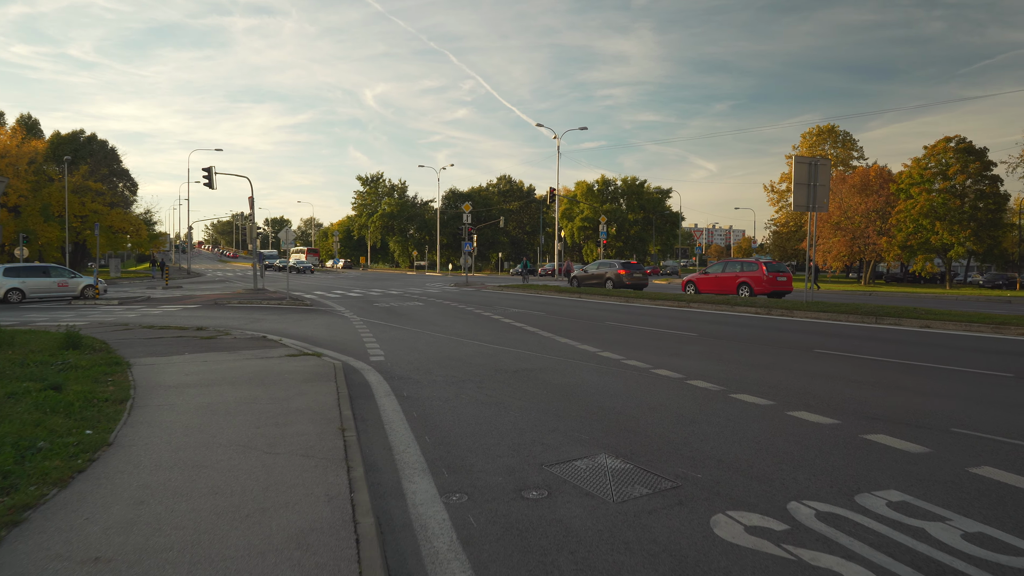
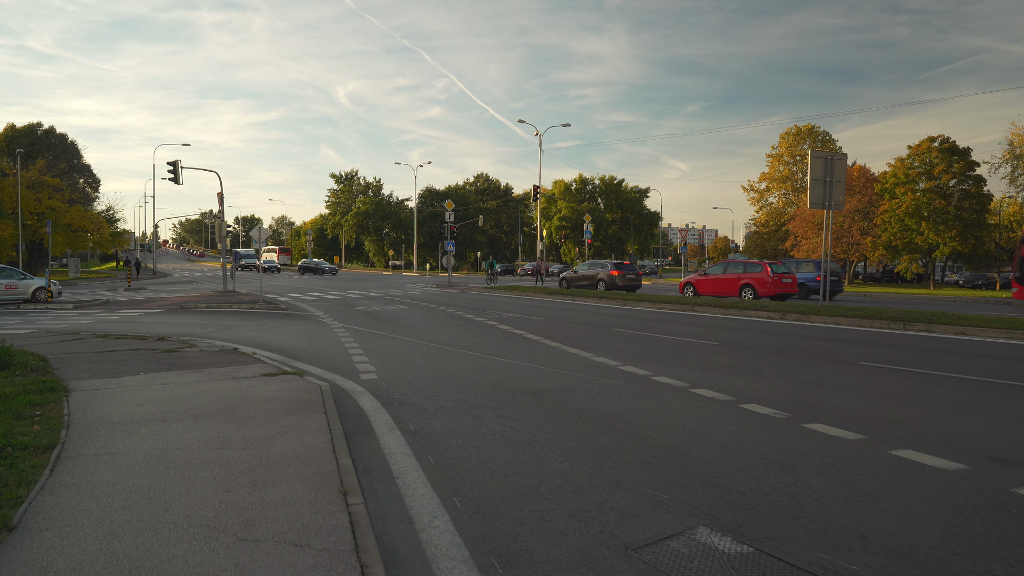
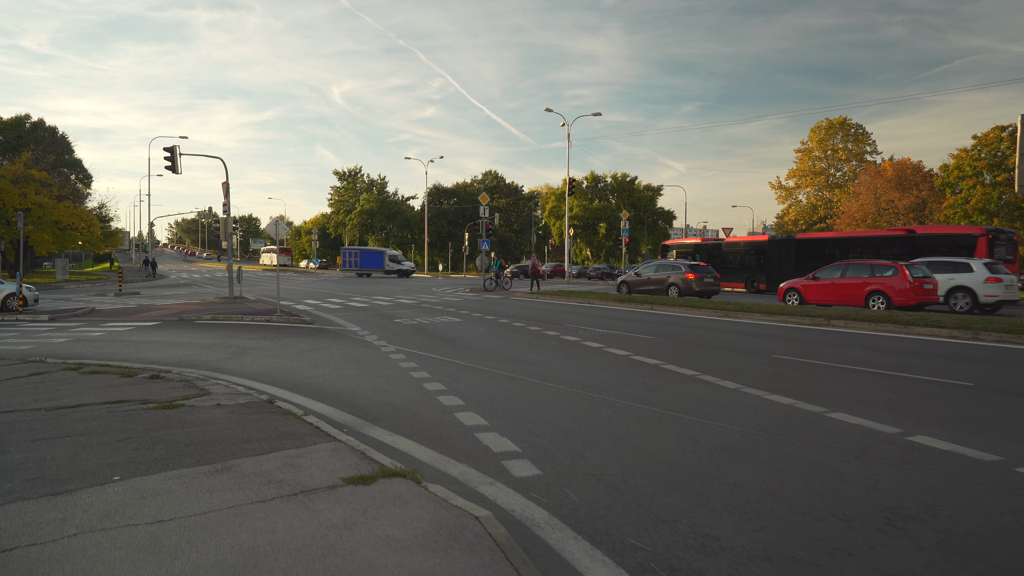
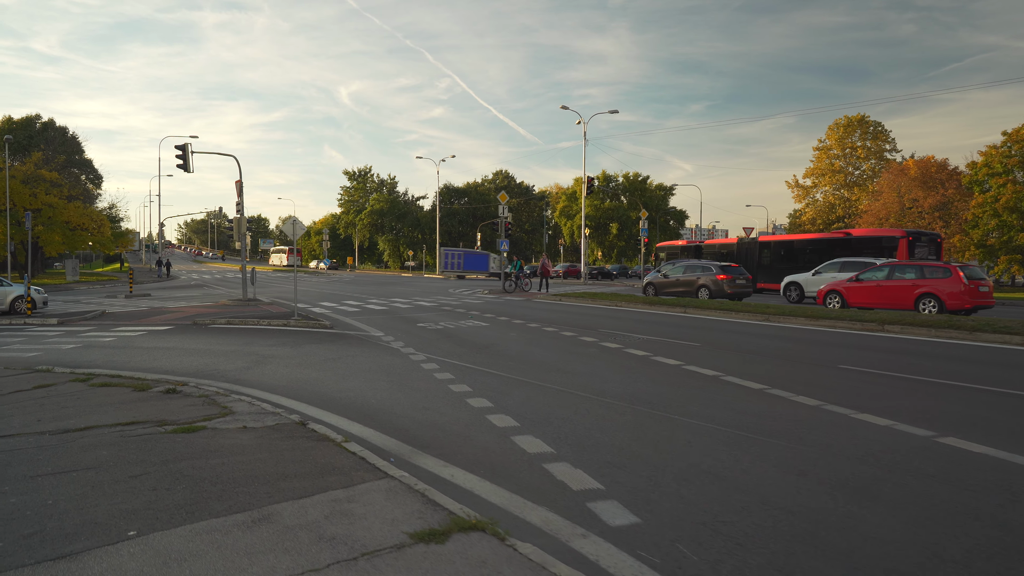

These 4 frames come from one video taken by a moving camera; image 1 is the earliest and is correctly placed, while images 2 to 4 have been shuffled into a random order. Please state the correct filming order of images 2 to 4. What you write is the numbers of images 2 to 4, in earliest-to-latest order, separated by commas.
2, 3, 4
